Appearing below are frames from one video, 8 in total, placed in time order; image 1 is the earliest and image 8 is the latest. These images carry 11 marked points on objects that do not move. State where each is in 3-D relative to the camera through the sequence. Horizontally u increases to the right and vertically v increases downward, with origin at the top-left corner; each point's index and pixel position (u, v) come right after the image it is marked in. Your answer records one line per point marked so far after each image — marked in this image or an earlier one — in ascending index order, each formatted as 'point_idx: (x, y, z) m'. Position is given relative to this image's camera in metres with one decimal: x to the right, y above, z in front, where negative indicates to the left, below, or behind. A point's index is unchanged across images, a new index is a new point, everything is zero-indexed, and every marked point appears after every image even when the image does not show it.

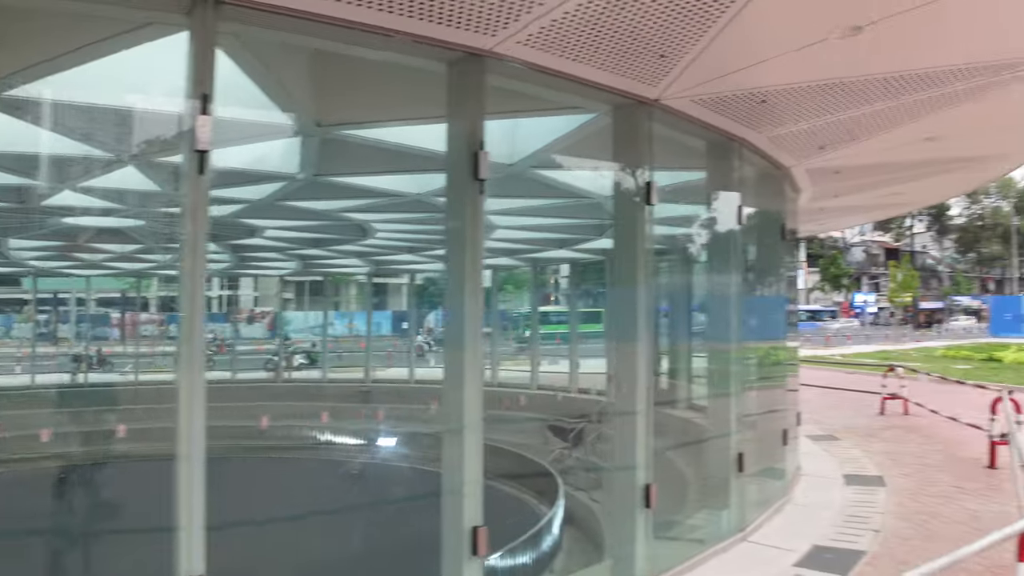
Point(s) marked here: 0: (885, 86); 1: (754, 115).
0: (+2.7, +1.5, +6.7) m
1: (+1.8, +1.3, +7.1) m
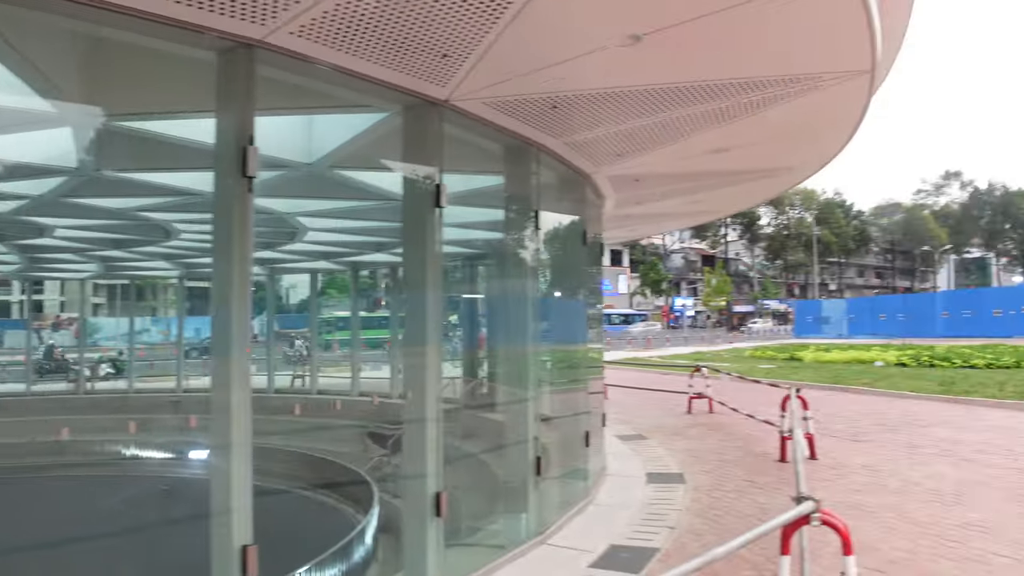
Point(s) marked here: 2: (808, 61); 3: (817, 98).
0: (+1.2, +1.4, +6.8) m
1: (+0.2, +1.3, +7.2) m
2: (+2.0, +1.5, +6.1) m
3: (+2.4, +1.5, +7.2) m
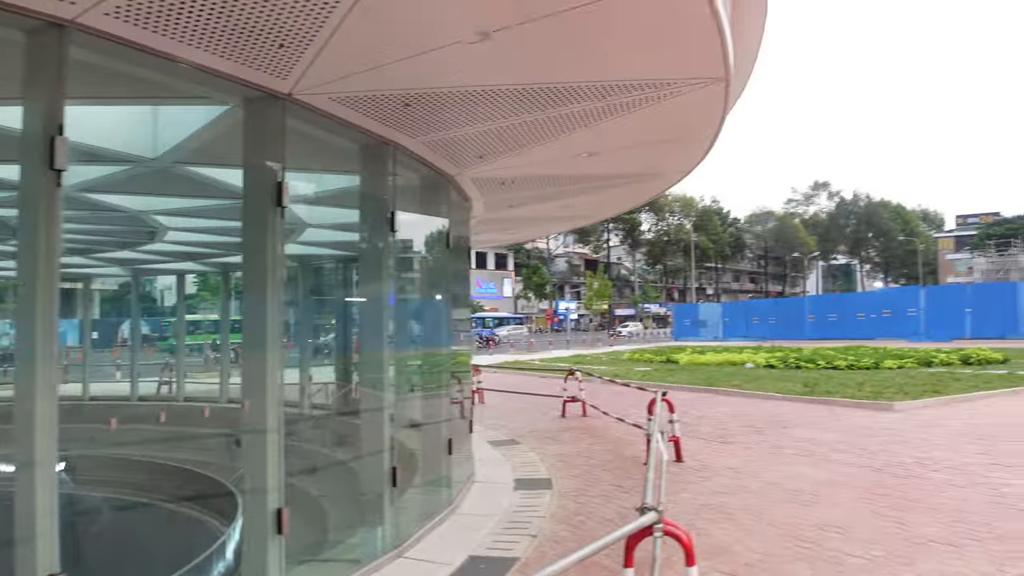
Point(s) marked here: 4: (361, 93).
0: (+0.1, +1.4, +6.7) m
1: (-0.9, +1.3, +6.9) m
2: (+1.0, +1.5, +6.1) m
3: (+1.3, +1.5, +7.3) m
4: (-1.0, +1.3, +6.2) m
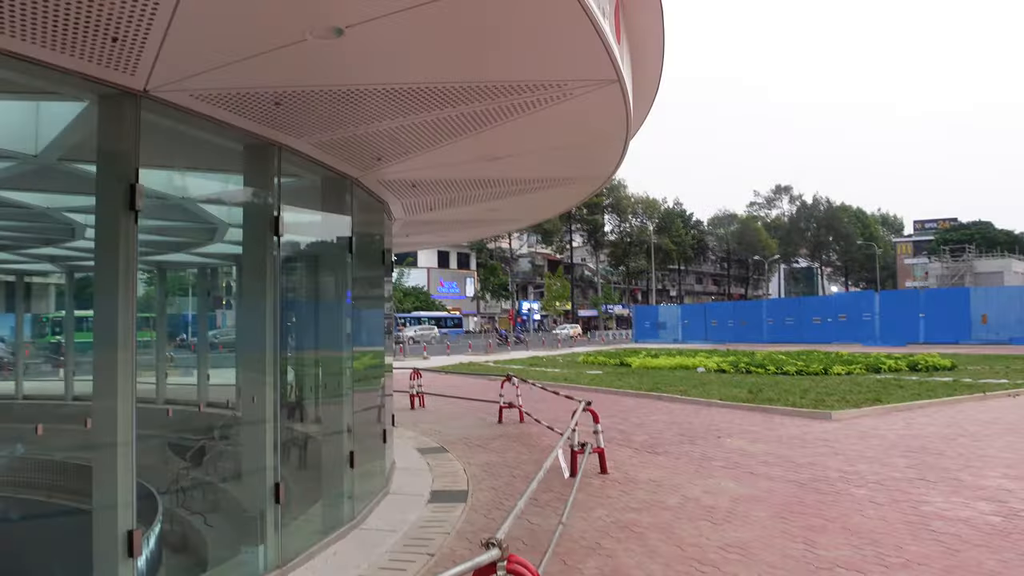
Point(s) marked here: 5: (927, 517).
0: (-0.7, +1.3, +6.3) m
1: (-1.7, +1.2, +6.5) m
2: (+0.2, +1.4, +5.8) m
3: (+0.4, +1.4, +6.9) m
4: (-1.8, +1.3, +5.8) m
5: (+4.0, -2.2, +8.7) m
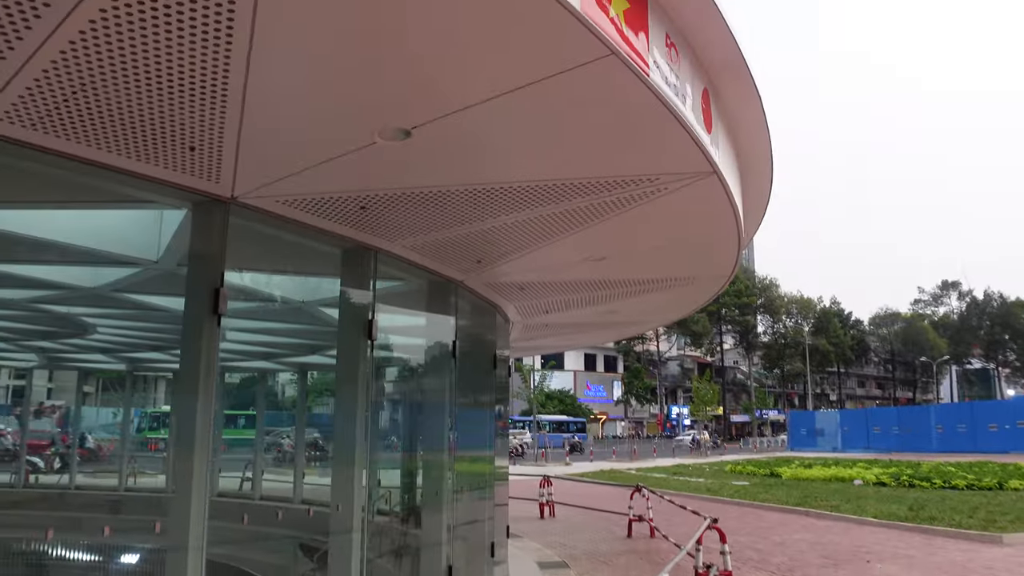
0: (-0.1, +0.6, +6.2) m
1: (-1.0, +0.5, +6.5) m
2: (+0.7, +0.8, +5.4) m
3: (+1.1, +0.6, +6.5) m
4: (-1.3, +0.6, +5.8) m
5: (+4.9, -3.1, +7.3) m
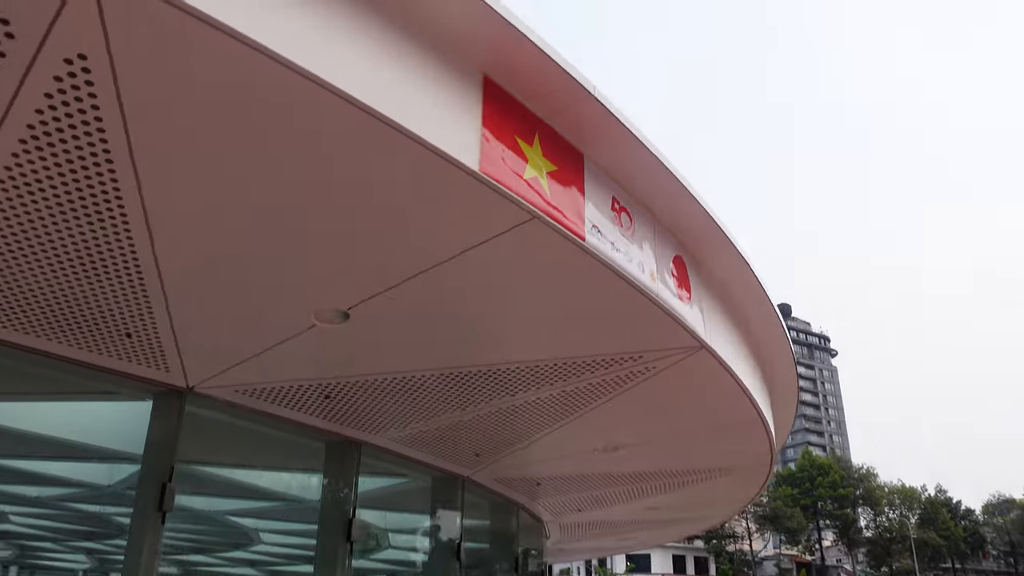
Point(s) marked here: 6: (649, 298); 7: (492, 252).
0: (-0.2, -0.6, +5.7) m
1: (-1.1, -0.8, +6.1) m
2: (+0.5, -0.3, +5.0) m
3: (+1.0, -0.6, +6.0) m
4: (-1.5, -0.6, +5.5) m
5: (+4.9, -4.3, +5.6) m
6: (+0.7, 0.0, +4.5) m
7: (-0.1, +0.2, +4.0) m
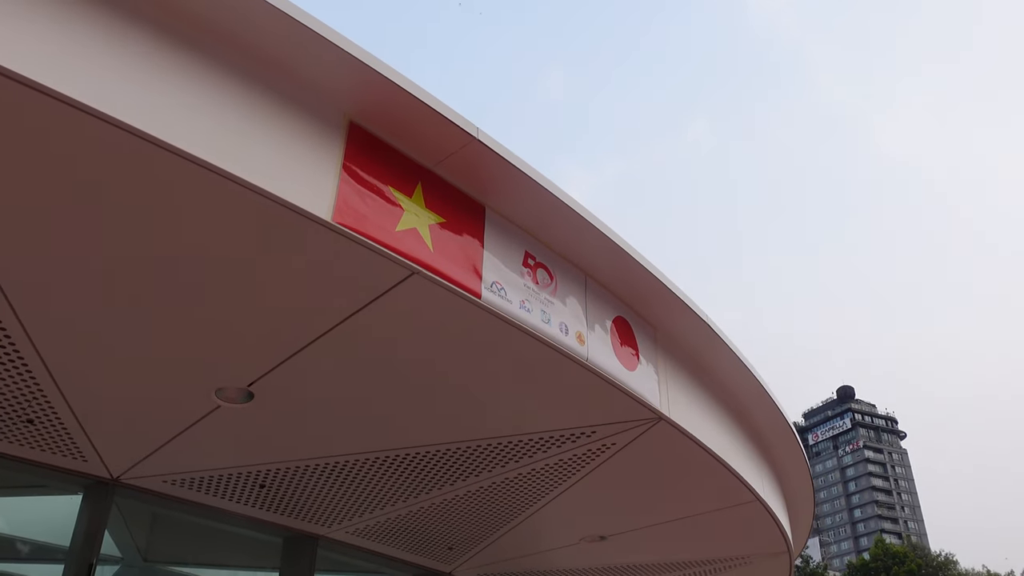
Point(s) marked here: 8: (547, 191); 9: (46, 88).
0: (-0.5, -1.0, +5.3) m
1: (-1.4, -1.4, +5.7) m
2: (+0.2, -0.6, +4.5) m
3: (+0.8, -1.1, +5.5) m
4: (-1.8, -1.0, +5.1) m
5: (+4.7, -4.5, +4.5) m
6: (+0.3, -0.3, +4.1) m
7: (-0.5, -0.1, +3.7) m
8: (+0.1, +0.4, +3.8) m
9: (-1.3, +0.6, +2.6) m
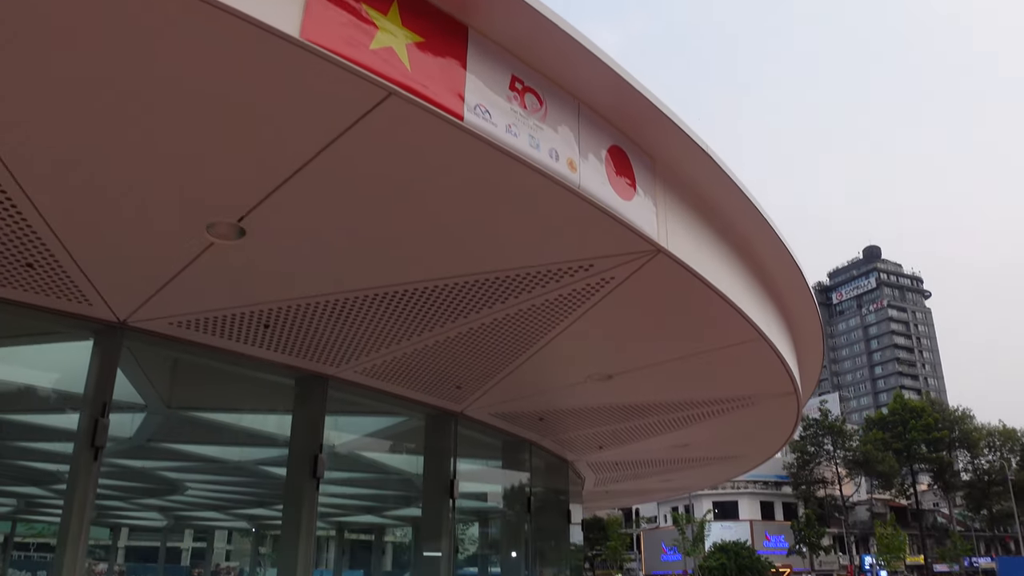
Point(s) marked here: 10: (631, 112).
0: (-0.5, -0.1, +5.3) m
1: (-1.4, -0.4, +5.8) m
2: (+0.2, +0.2, +4.5) m
3: (+0.8, -0.1, +5.5) m
4: (-1.8, -0.2, +5.2) m
5: (+4.8, -3.5, +5.0) m
6: (+0.3, +0.4, +4.0) m
7: (-0.6, +0.6, +3.6) m
8: (+0.1, +1.1, +3.6) m
9: (-1.4, +1.1, +2.5) m
10: (+0.6, +0.9, +4.5) m
